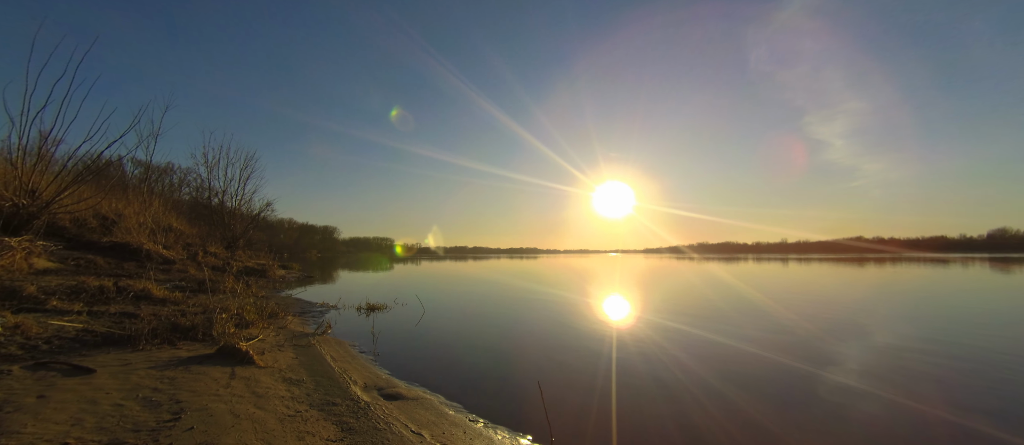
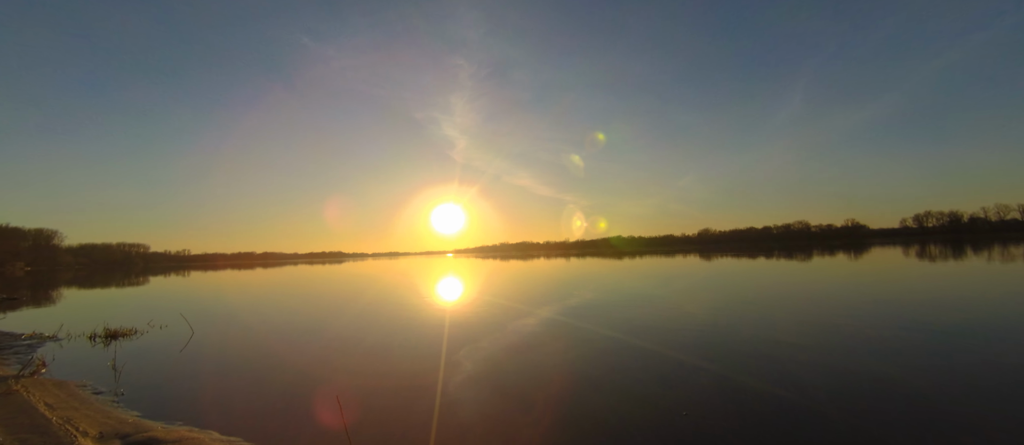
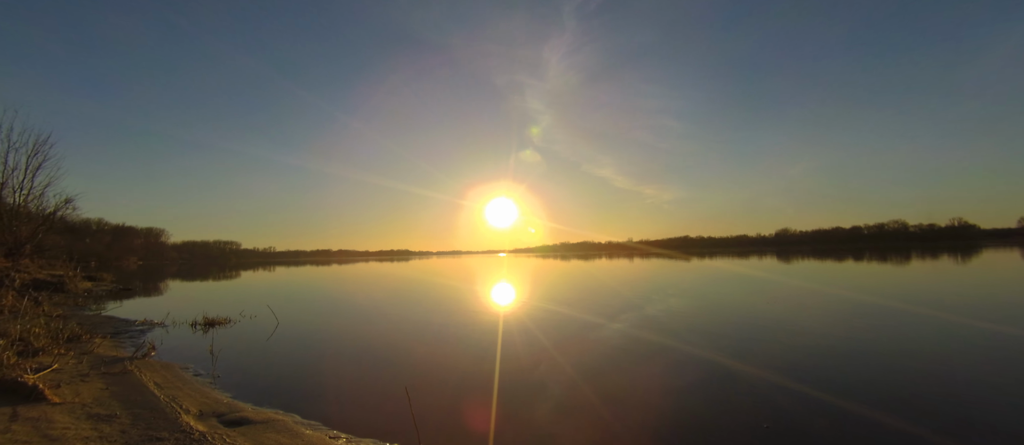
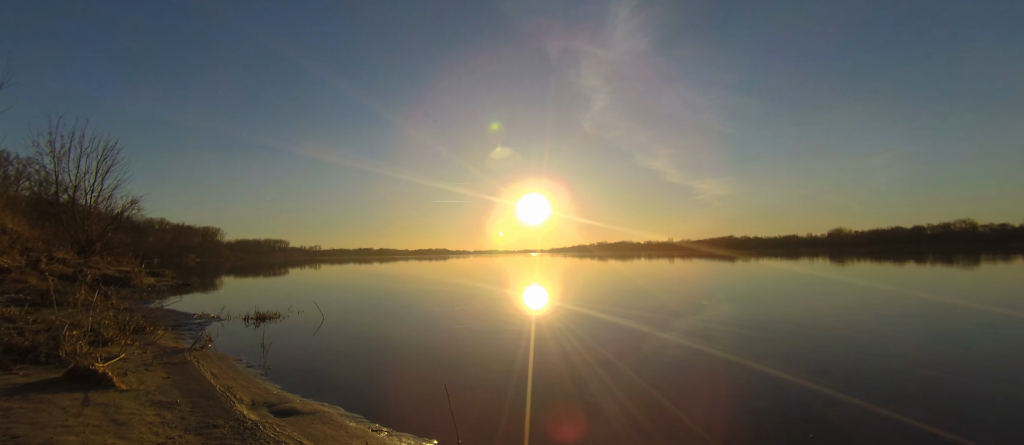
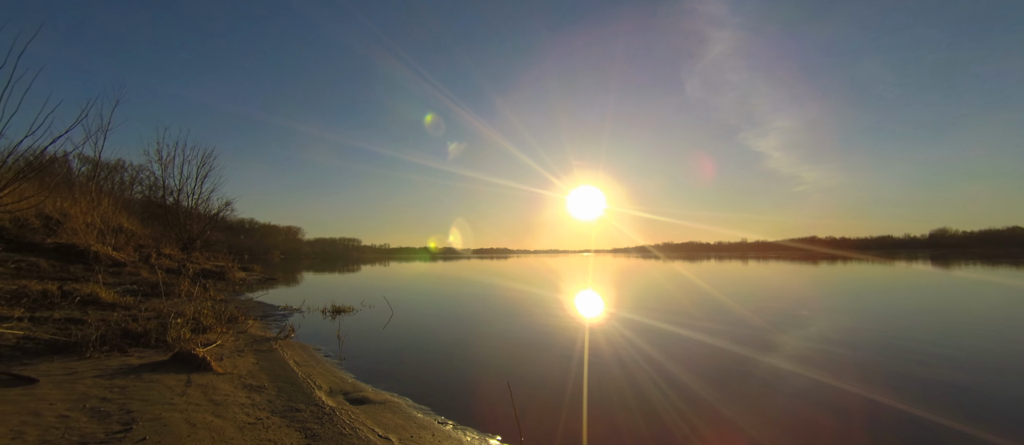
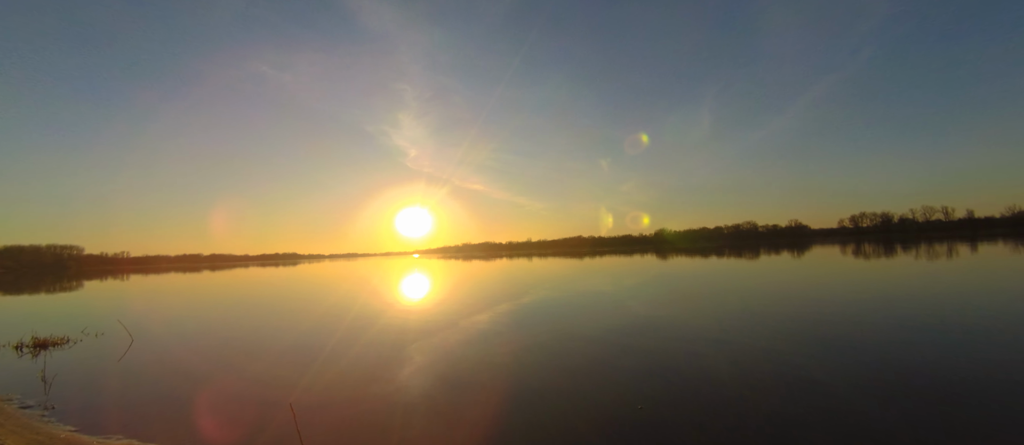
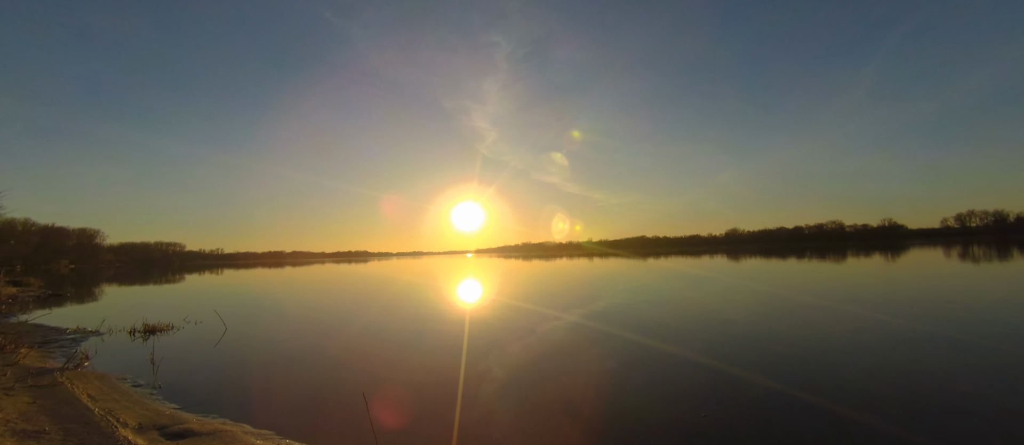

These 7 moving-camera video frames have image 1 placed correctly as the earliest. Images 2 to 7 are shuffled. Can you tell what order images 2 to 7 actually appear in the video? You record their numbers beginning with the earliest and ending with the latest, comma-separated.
5, 4, 3, 7, 2, 6
